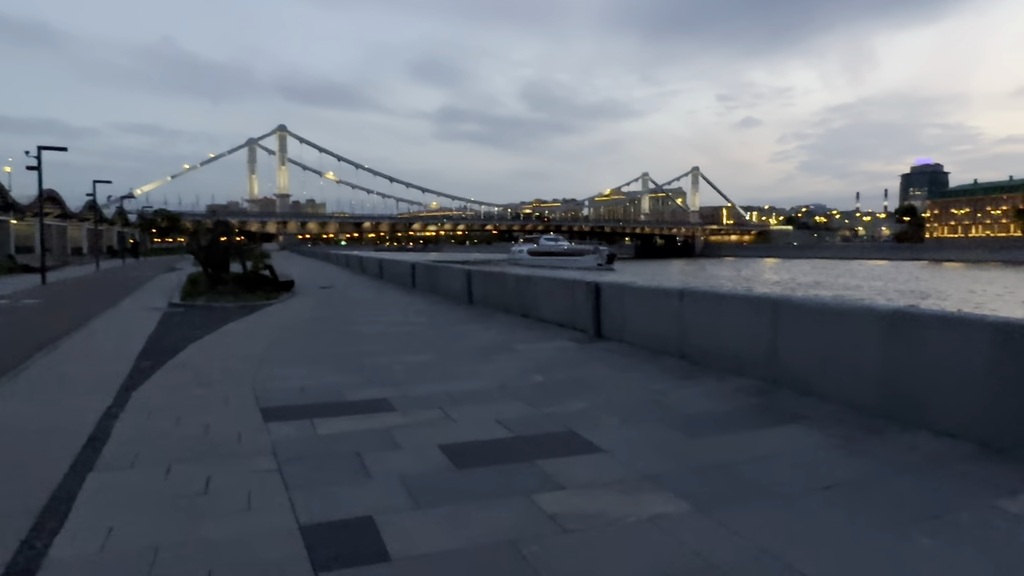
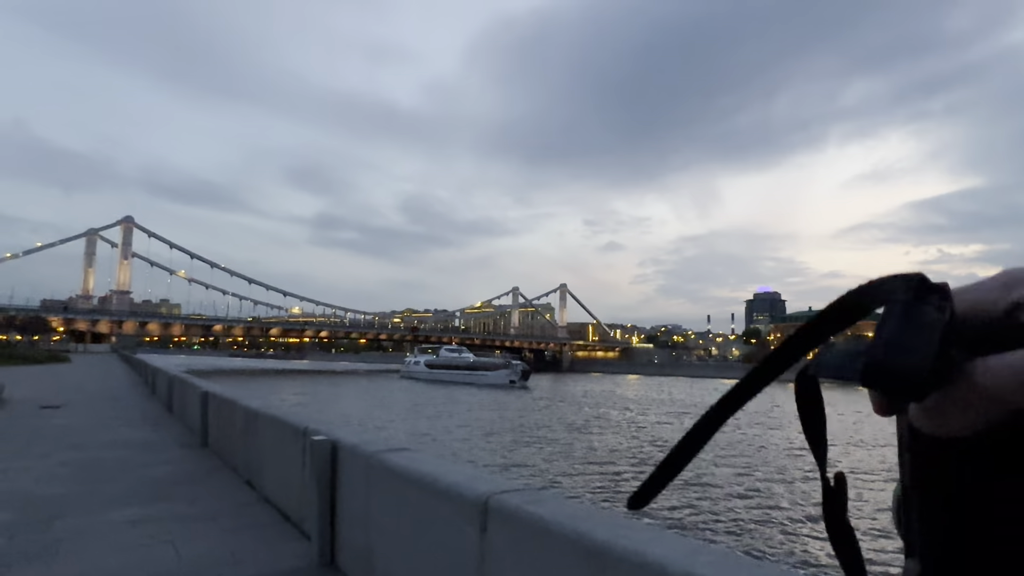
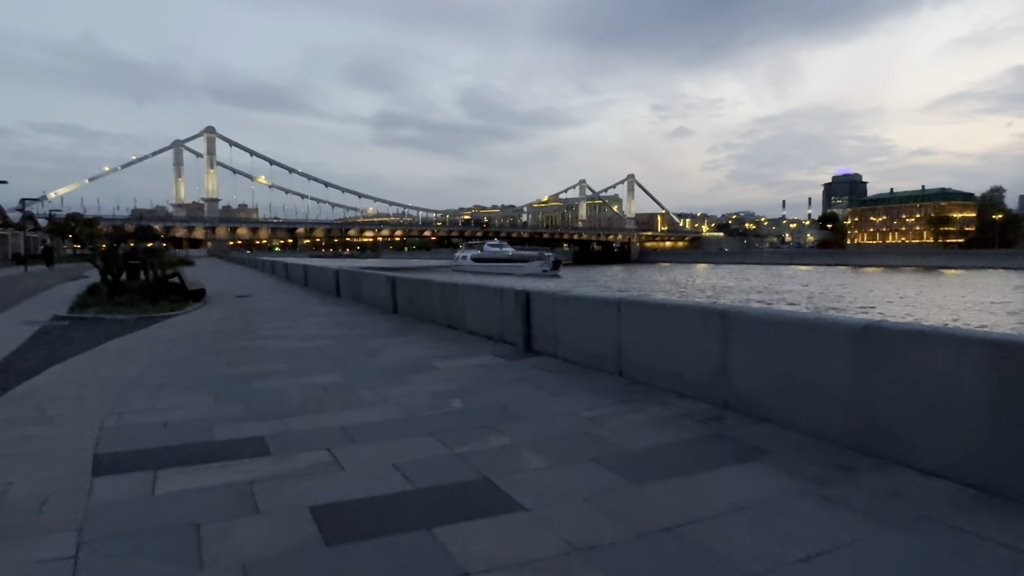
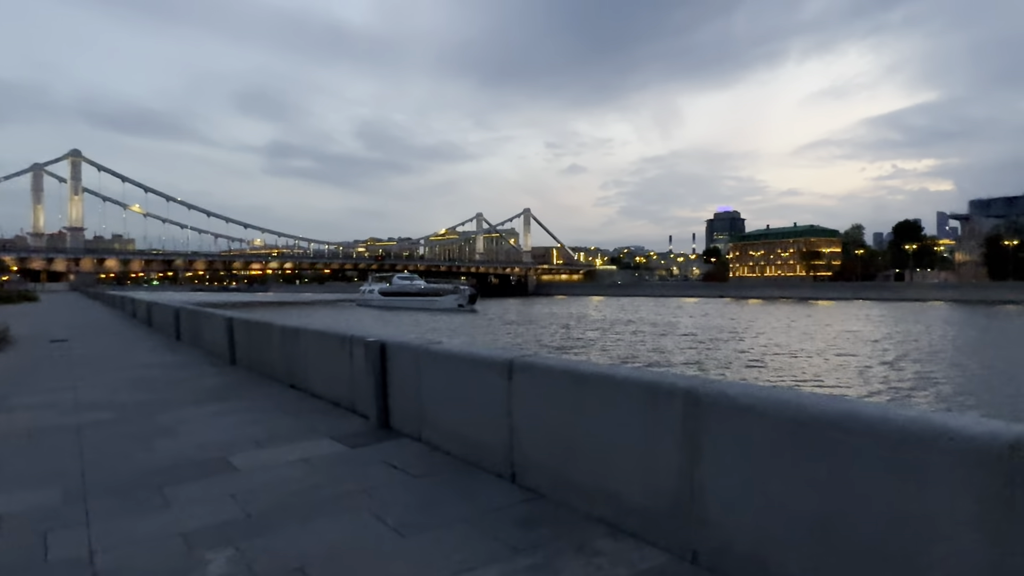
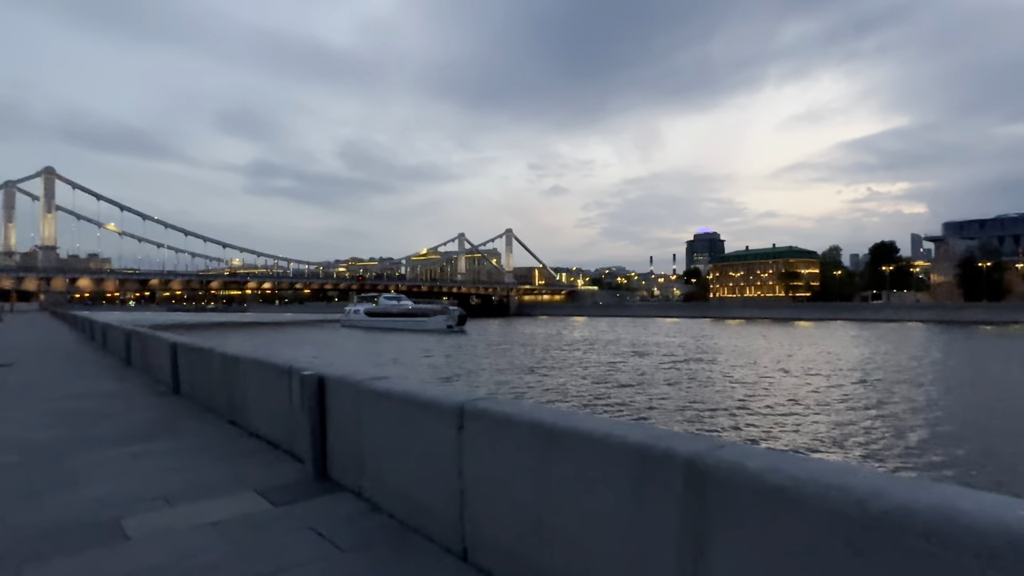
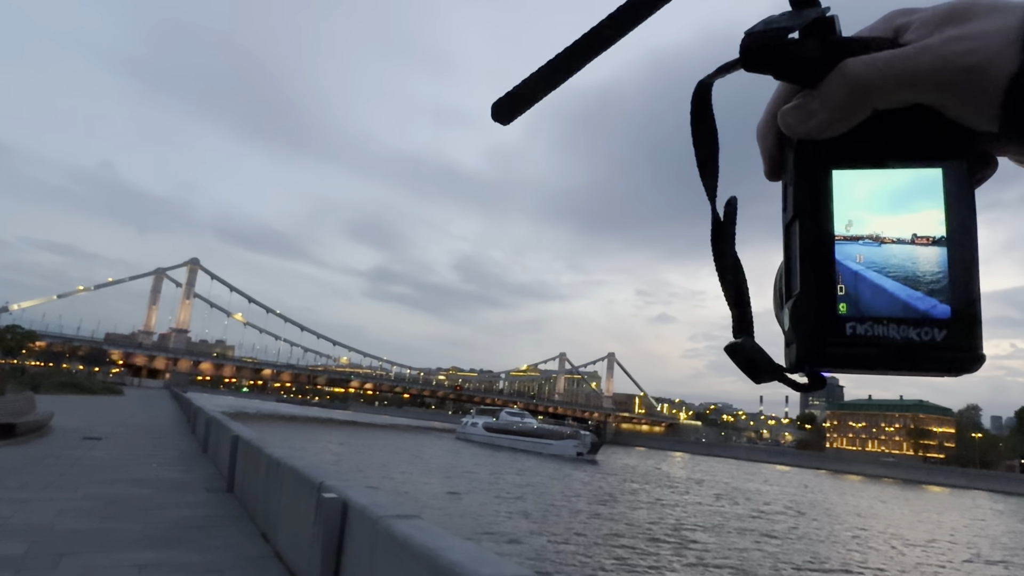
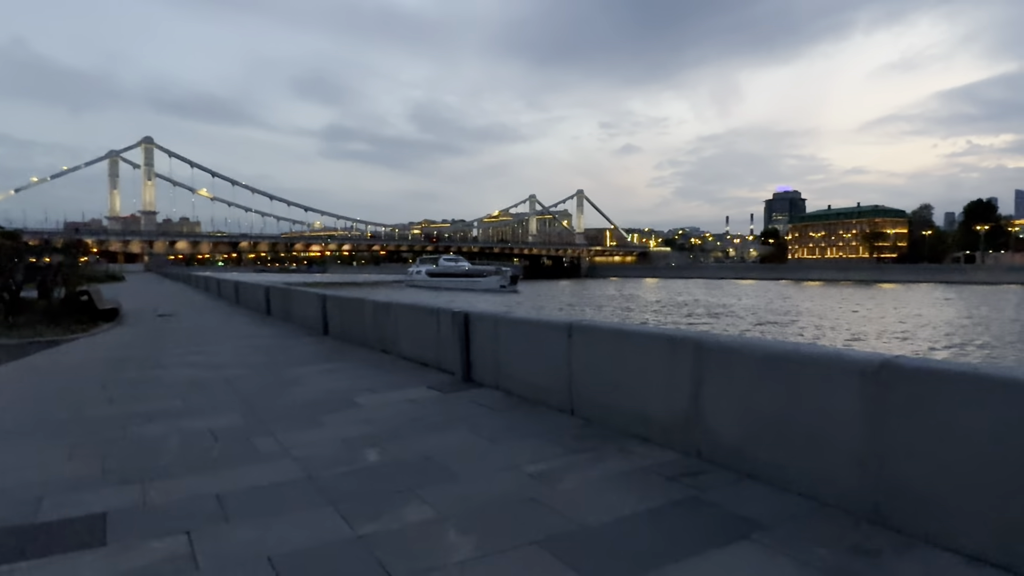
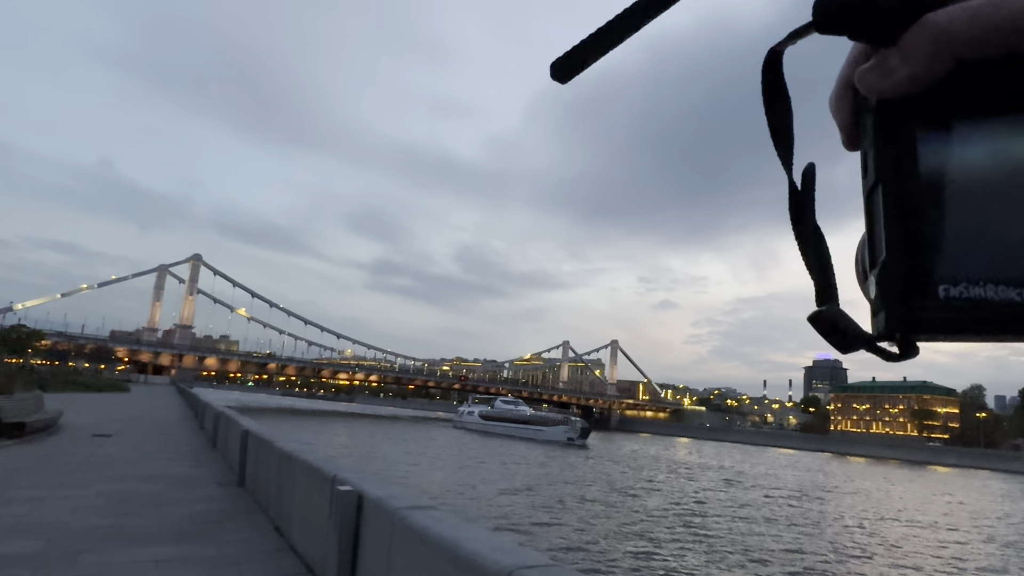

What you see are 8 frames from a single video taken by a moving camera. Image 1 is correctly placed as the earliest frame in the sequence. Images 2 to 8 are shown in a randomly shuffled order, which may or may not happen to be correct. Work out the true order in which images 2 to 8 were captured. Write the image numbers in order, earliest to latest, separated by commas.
3, 7, 4, 5, 2, 8, 6
